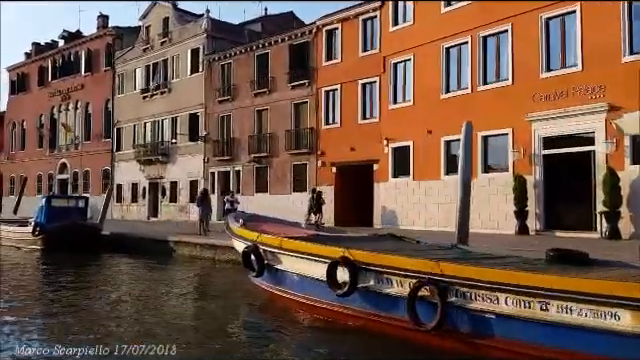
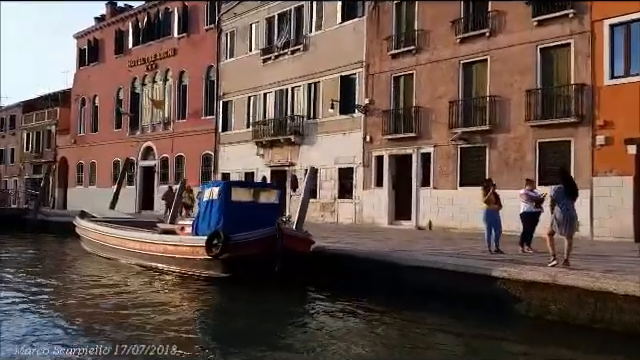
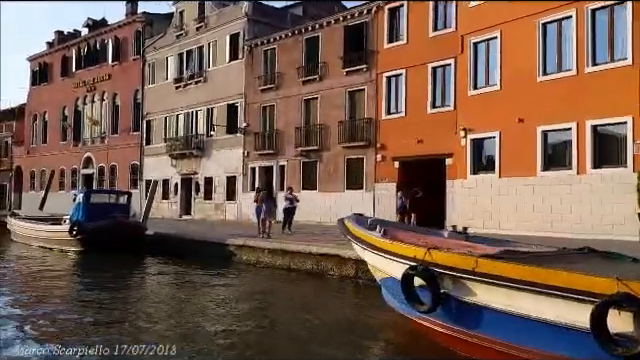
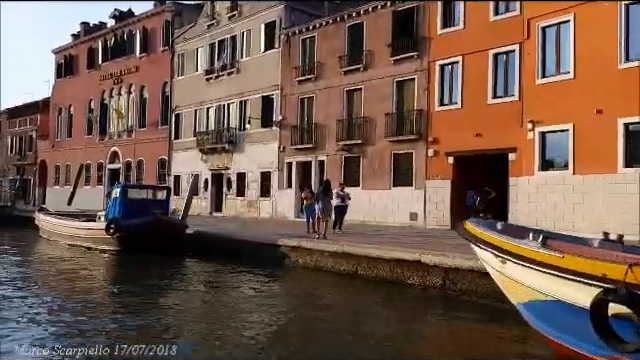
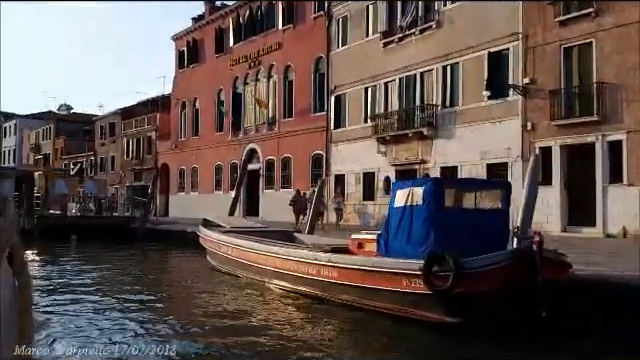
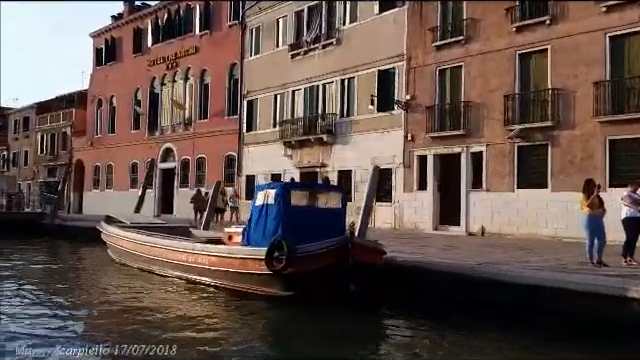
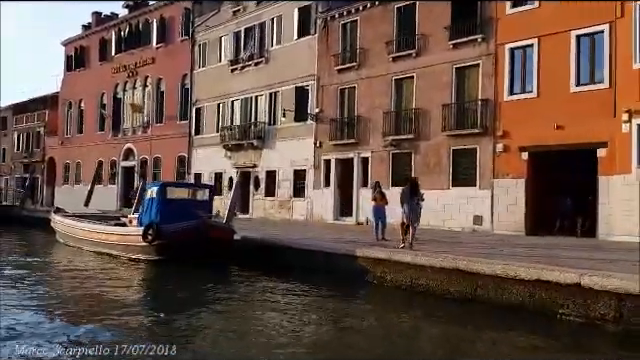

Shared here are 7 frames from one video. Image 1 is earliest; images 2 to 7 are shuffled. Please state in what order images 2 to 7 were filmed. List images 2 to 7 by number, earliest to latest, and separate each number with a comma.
3, 4, 7, 2, 6, 5
